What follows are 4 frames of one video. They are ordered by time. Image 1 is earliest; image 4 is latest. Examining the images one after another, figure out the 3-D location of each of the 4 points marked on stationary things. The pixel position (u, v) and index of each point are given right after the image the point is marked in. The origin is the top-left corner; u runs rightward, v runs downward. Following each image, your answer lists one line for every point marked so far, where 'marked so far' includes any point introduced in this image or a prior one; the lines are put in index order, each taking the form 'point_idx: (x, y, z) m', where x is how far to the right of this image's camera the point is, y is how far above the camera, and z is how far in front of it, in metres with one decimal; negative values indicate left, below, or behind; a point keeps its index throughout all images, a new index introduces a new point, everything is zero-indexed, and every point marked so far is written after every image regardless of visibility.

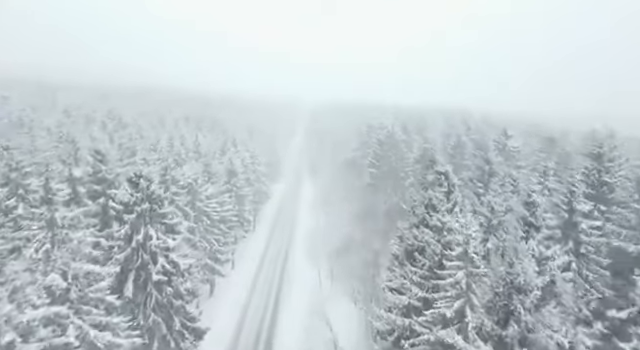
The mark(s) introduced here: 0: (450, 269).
0: (+6.1, -4.4, +16.3) m
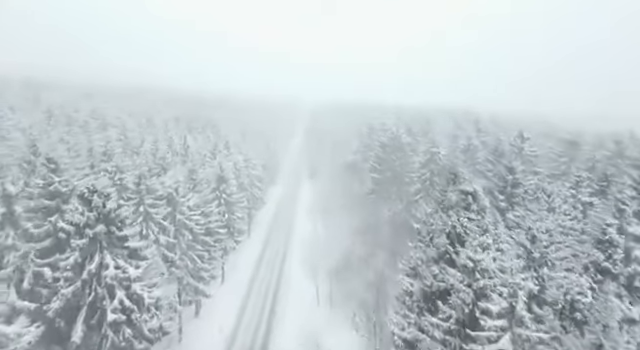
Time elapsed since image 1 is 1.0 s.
0: (+5.8, -5.3, +11.7) m
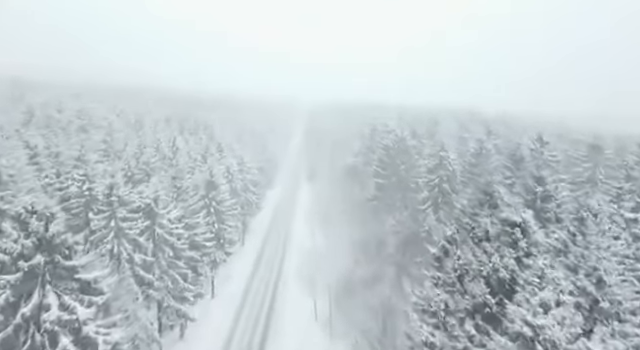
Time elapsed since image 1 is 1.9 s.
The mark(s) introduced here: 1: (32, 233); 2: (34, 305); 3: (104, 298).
0: (+5.6, -6.0, +7.7) m
1: (-13.4, -2.7, +16.3) m
2: (-12.9, -5.9, +15.6) m
3: (-11.7, -6.6, +18.7) m
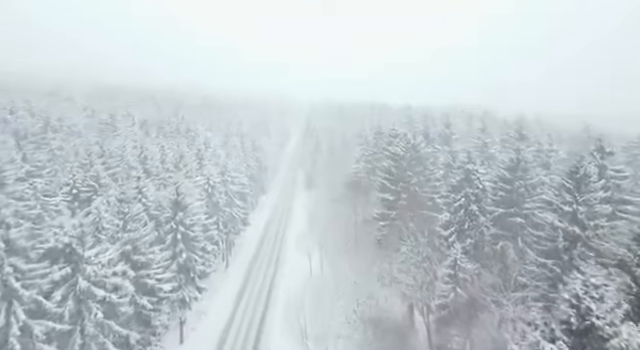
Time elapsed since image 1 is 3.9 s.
0: (+5.0, -7.8, -1.5) m
1: (-14.0, -4.5, +7.1) m
2: (-13.5, -7.6, +6.4) m
3: (-12.3, -8.3, +9.5) m
